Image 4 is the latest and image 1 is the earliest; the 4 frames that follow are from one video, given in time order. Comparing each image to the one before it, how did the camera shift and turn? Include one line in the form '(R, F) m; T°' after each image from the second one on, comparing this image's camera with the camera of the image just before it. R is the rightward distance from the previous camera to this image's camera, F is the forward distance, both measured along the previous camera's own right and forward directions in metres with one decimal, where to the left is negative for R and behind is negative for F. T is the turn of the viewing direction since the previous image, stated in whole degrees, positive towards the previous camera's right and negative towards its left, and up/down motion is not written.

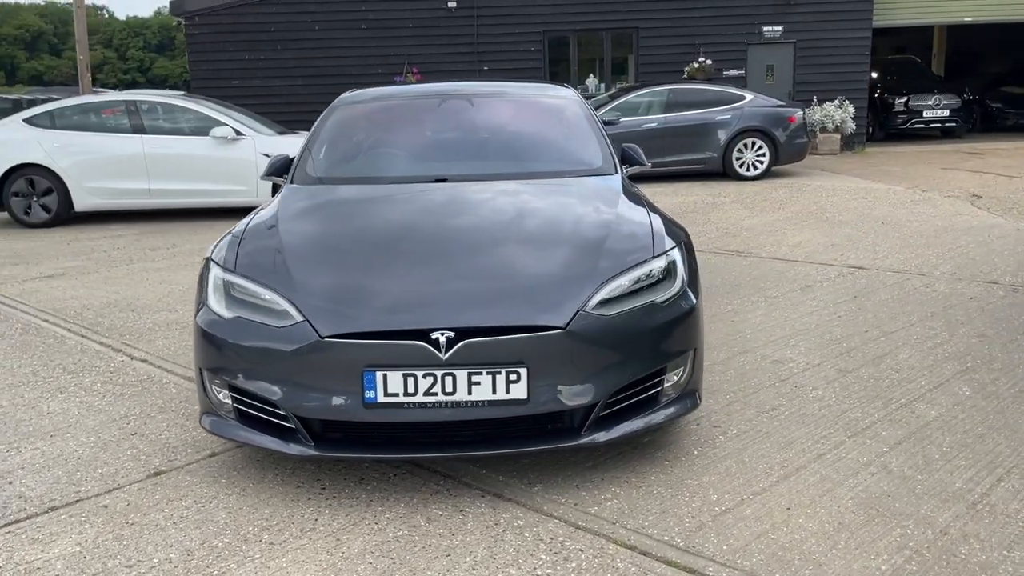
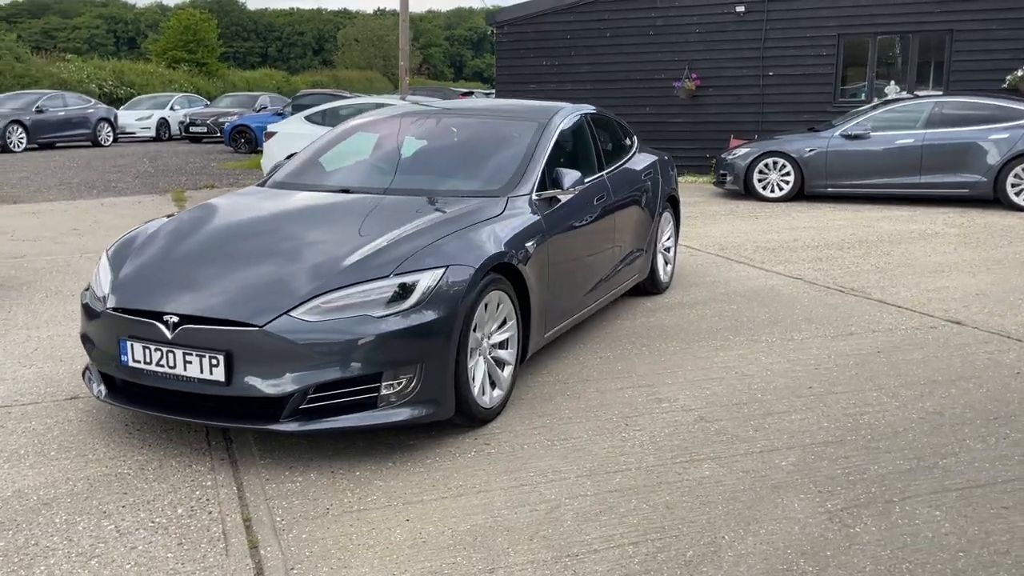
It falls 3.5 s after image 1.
(+2.4, +0.2) m; -25°
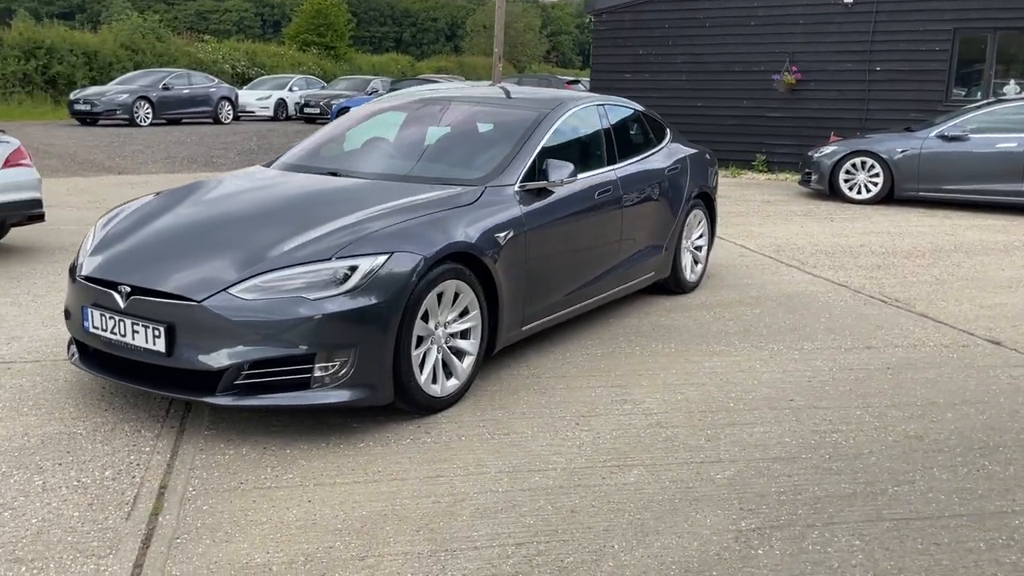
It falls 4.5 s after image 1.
(+0.7, +0.1) m; -8°
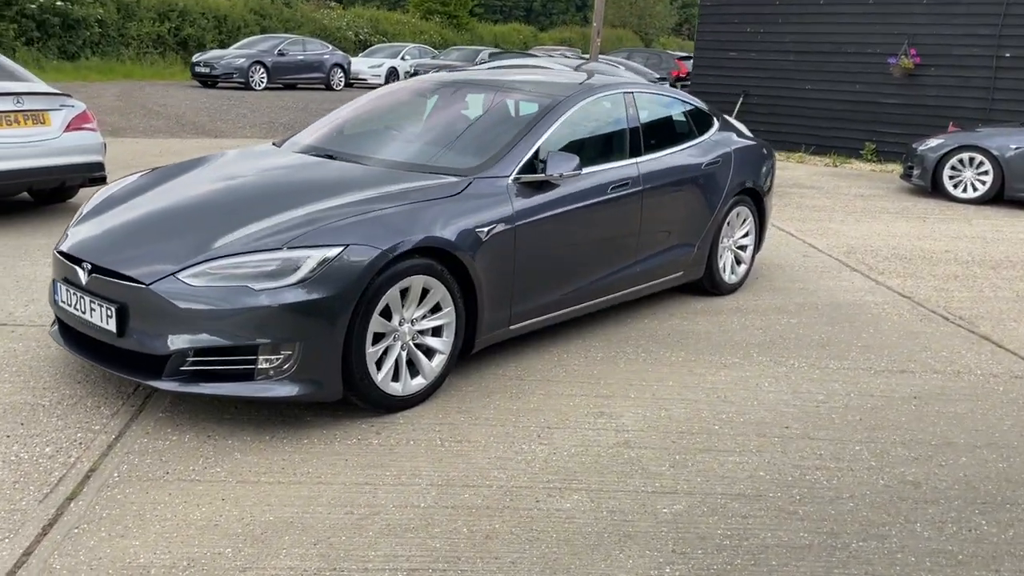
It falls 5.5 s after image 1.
(+0.6, +0.3) m; -8°
